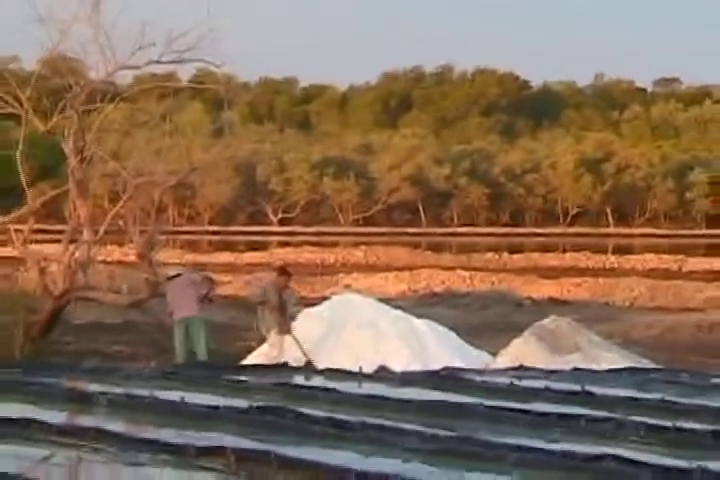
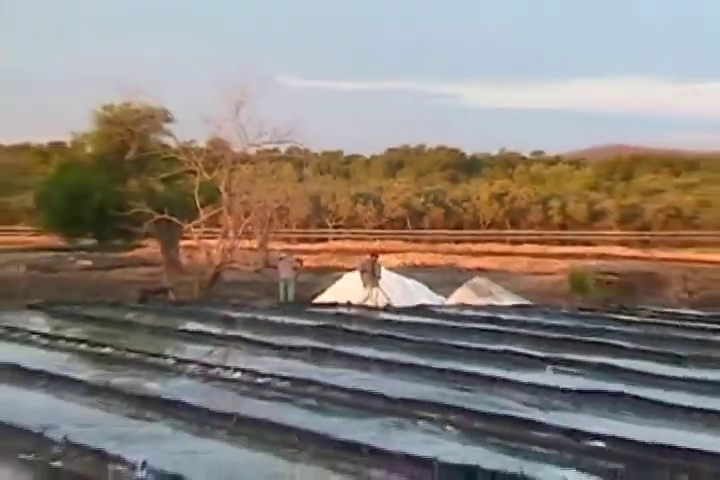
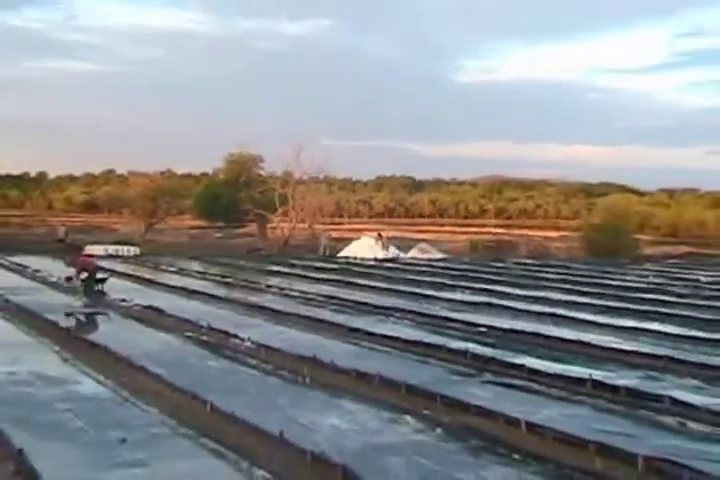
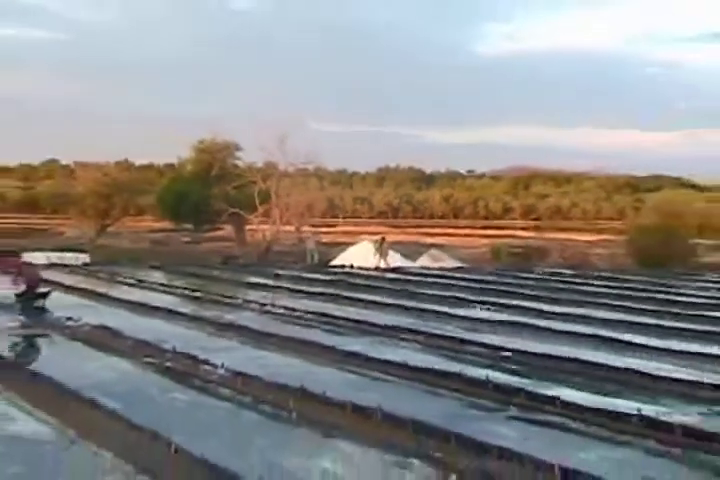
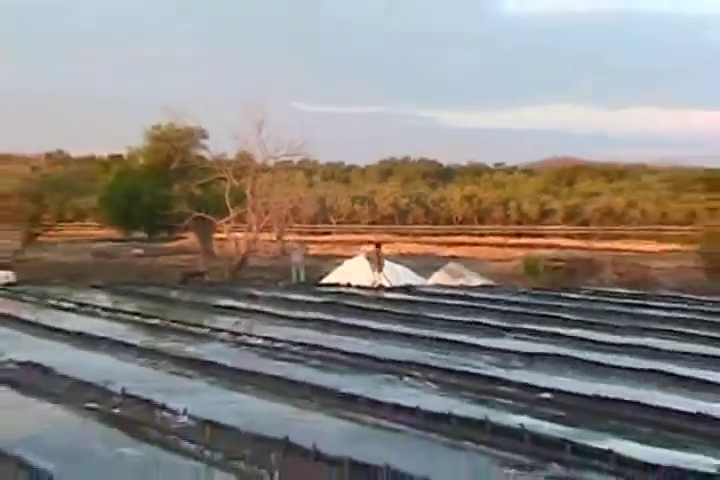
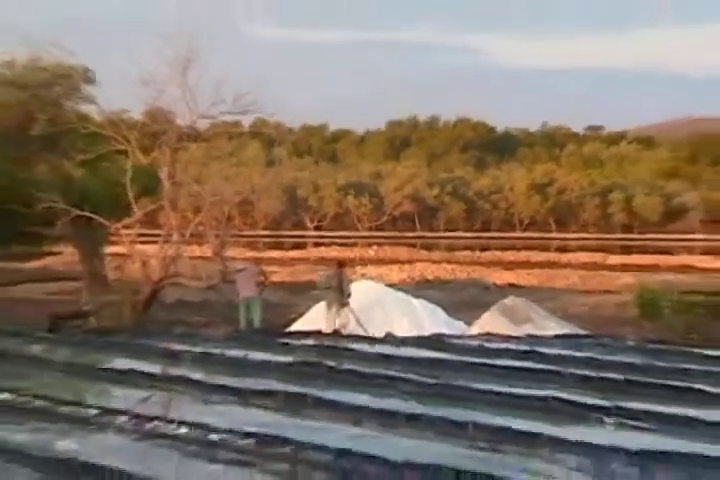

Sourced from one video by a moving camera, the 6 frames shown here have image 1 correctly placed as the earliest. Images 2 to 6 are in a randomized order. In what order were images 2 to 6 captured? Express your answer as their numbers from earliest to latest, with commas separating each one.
6, 2, 5, 4, 3
